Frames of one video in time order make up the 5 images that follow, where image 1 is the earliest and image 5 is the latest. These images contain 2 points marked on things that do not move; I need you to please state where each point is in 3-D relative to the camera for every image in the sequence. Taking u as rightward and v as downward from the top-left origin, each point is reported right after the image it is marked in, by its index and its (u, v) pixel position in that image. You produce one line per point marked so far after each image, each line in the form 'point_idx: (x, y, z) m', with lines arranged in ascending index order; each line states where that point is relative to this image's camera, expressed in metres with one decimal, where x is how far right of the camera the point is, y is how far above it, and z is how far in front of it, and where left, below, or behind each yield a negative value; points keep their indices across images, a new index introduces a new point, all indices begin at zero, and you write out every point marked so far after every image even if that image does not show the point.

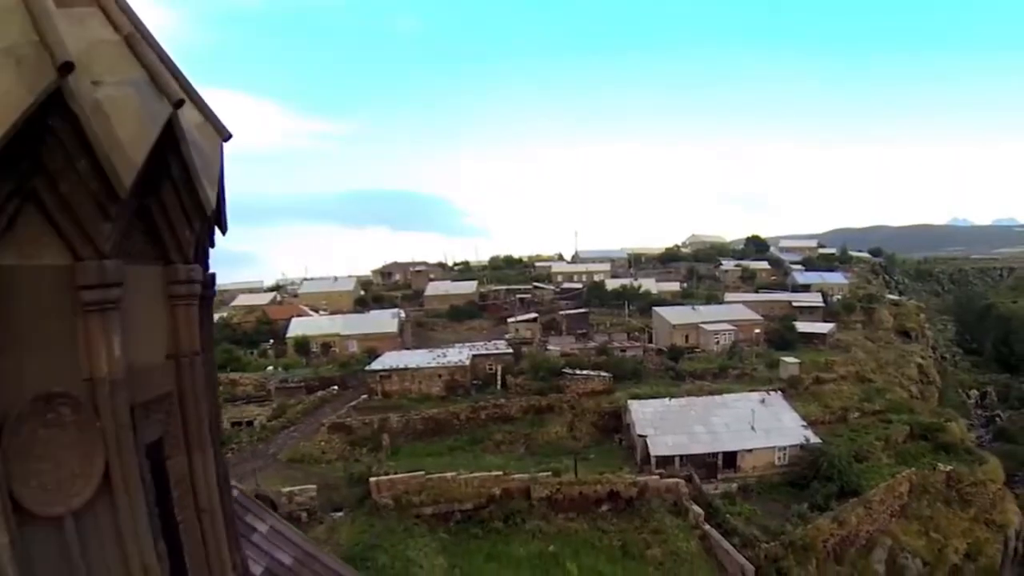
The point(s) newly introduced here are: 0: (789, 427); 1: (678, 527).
0: (+7.0, -3.5, +16.4) m
1: (+3.3, -4.7, +12.7) m
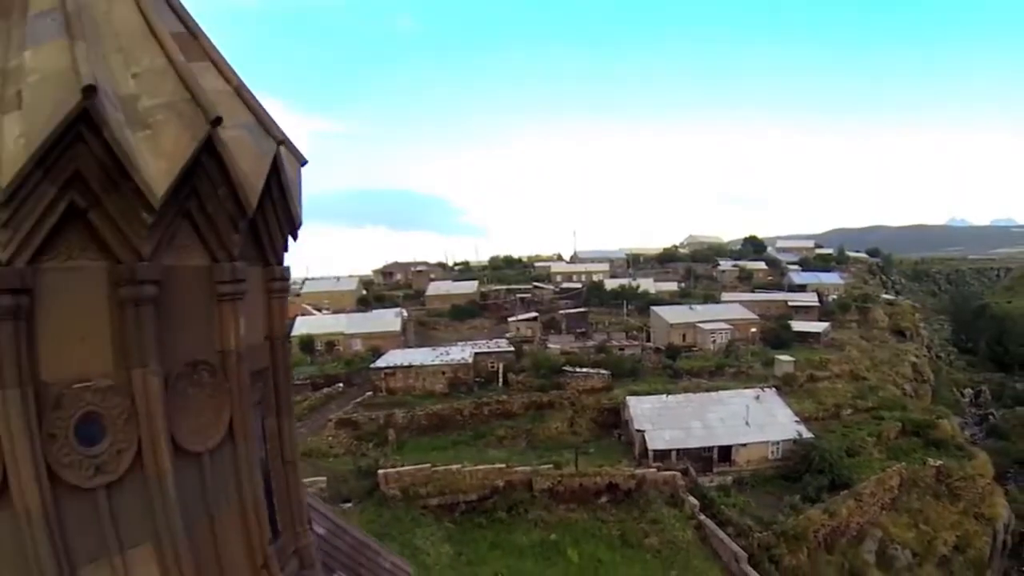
0: (+7.1, -3.5, +16.9) m
1: (+3.3, -4.6, +13.2) m
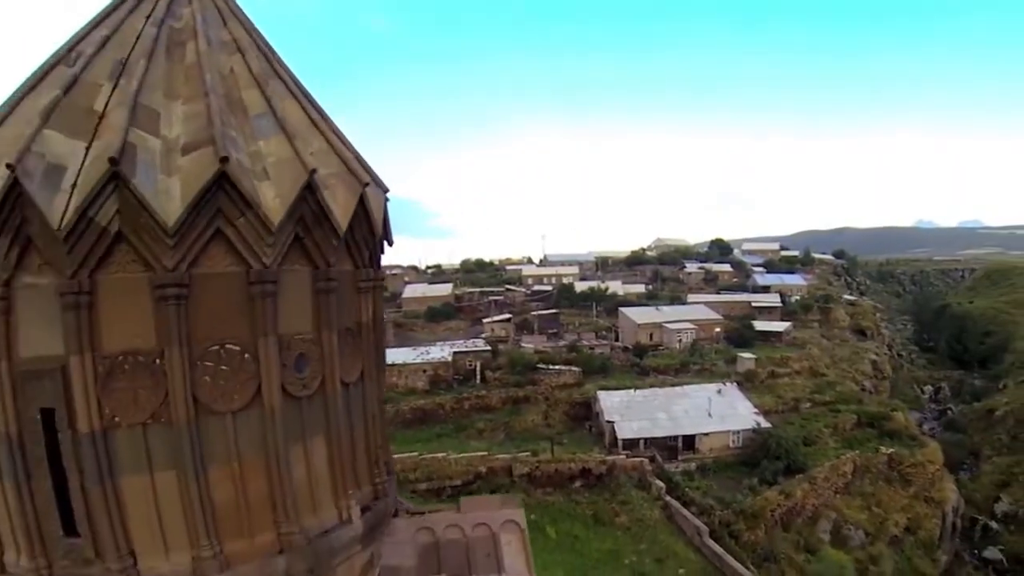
0: (+6.5, -3.5, +18.3) m
1: (+2.9, -4.7, +14.4) m
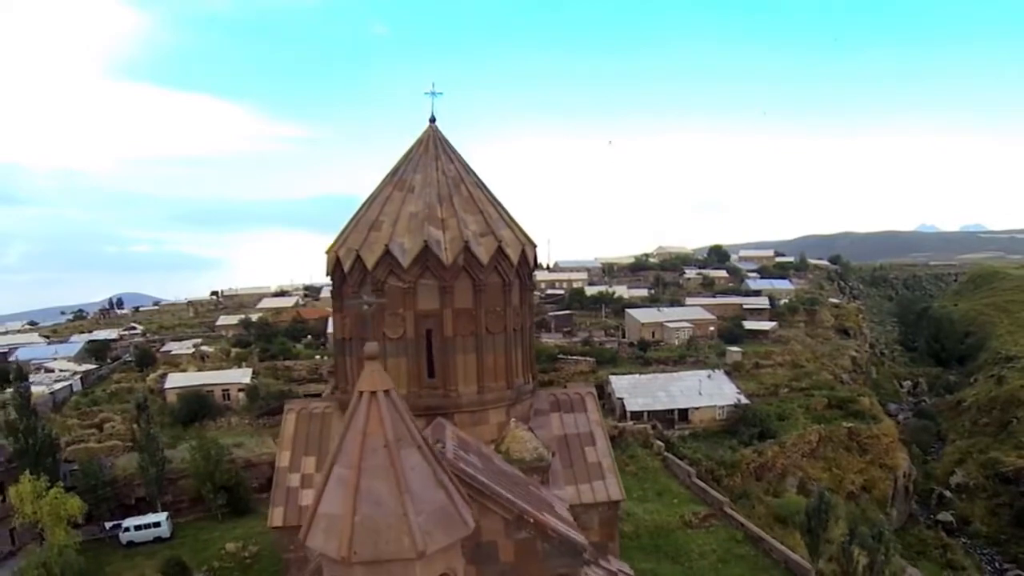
0: (+7.4, -3.6, +22.4) m
1: (+3.8, -4.7, +18.5) m
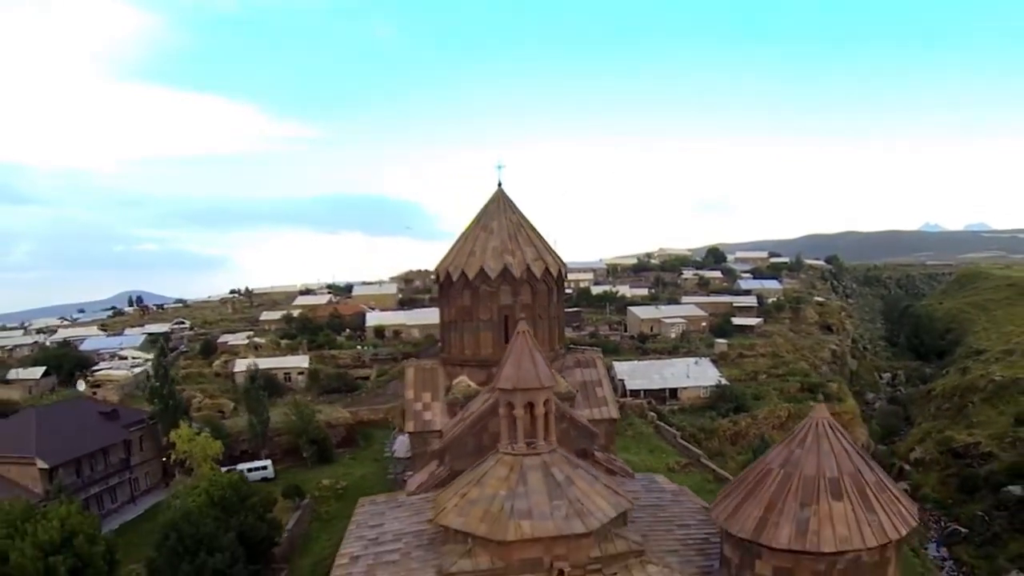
0: (+8.2, -3.6, +26.9) m
1: (+4.6, -4.7, +23.0) m
